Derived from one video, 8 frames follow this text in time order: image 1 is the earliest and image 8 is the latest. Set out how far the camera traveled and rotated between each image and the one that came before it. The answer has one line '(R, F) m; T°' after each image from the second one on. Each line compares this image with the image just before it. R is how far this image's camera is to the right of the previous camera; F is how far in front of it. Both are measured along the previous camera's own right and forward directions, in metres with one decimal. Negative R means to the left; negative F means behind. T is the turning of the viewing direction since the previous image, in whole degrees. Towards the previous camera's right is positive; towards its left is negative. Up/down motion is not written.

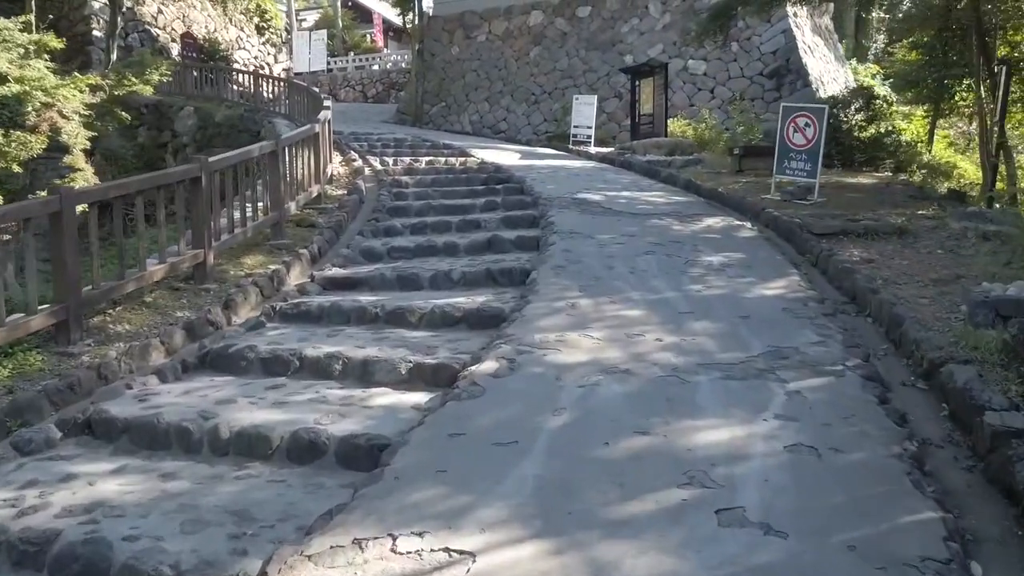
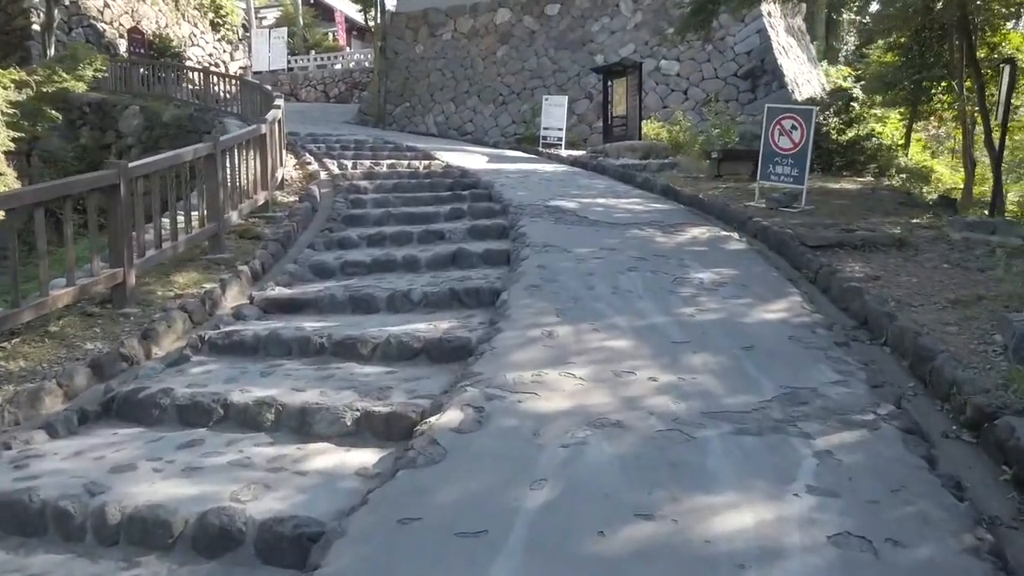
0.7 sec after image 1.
(0.0, +0.7) m; +2°
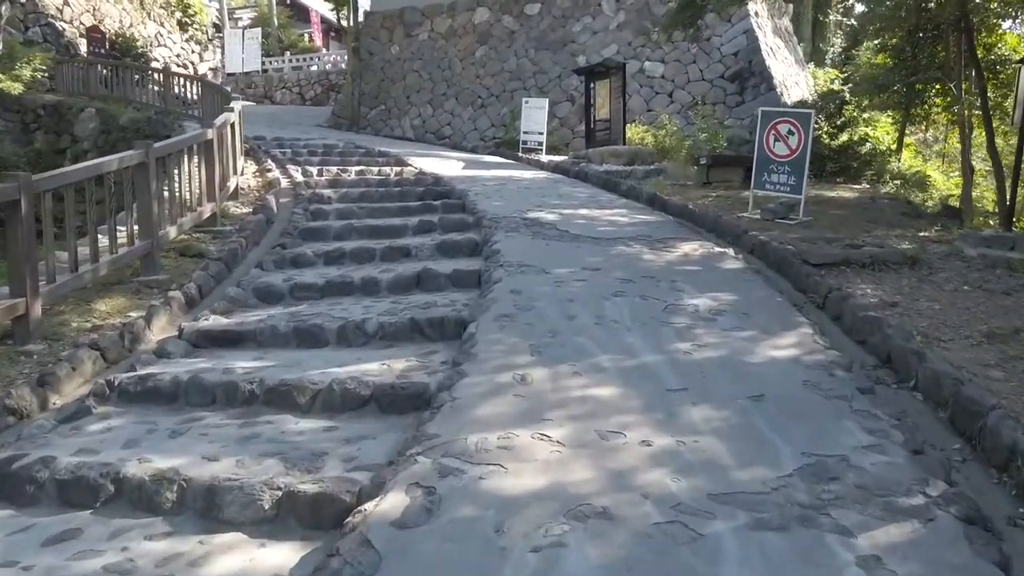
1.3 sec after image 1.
(+0.1, +0.7) m; +1°
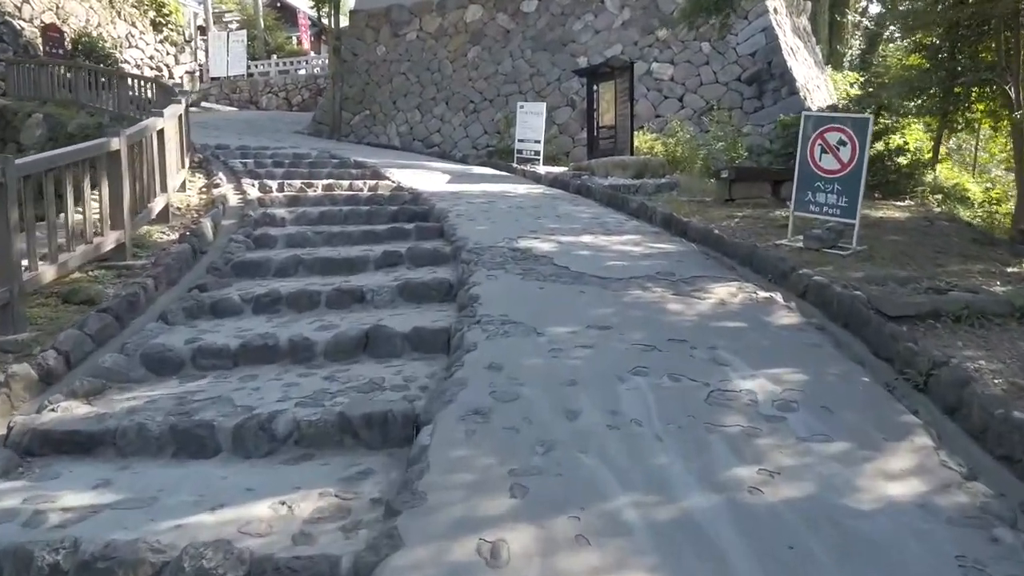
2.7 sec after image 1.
(+0.1, +1.5) m; 0°
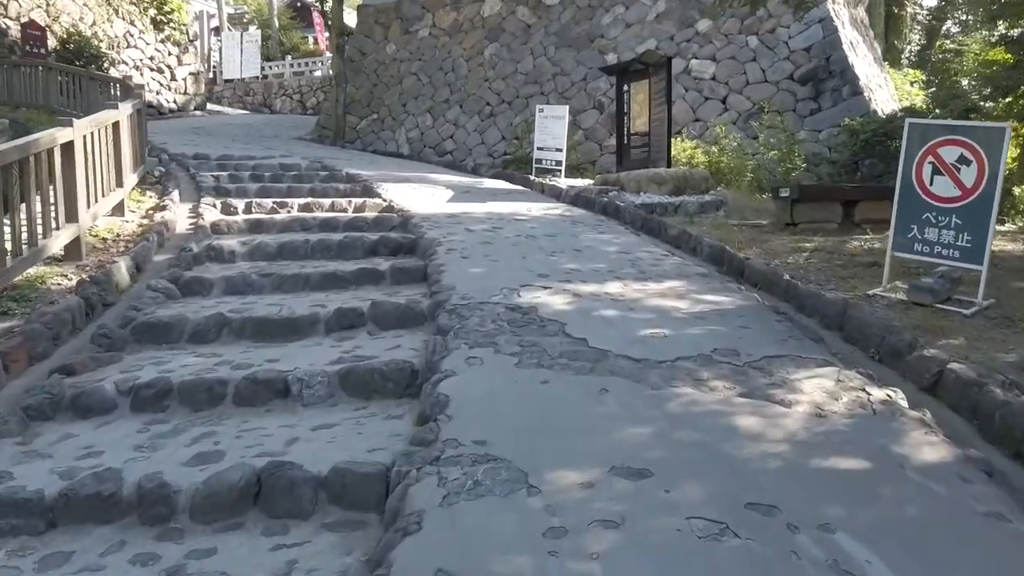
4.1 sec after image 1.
(+0.2, +1.6) m; -2°
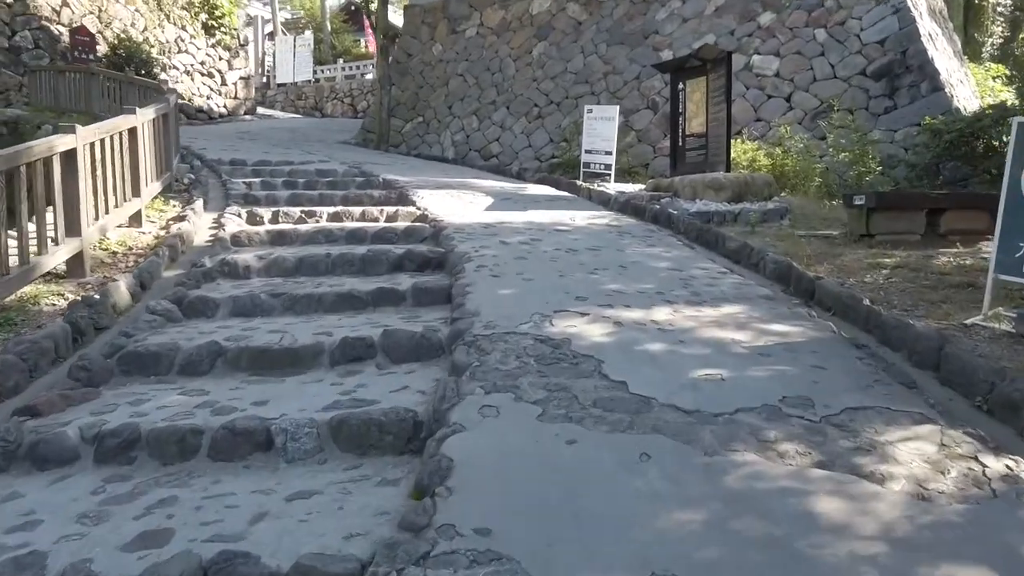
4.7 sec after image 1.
(+0.1, +0.6) m; -4°
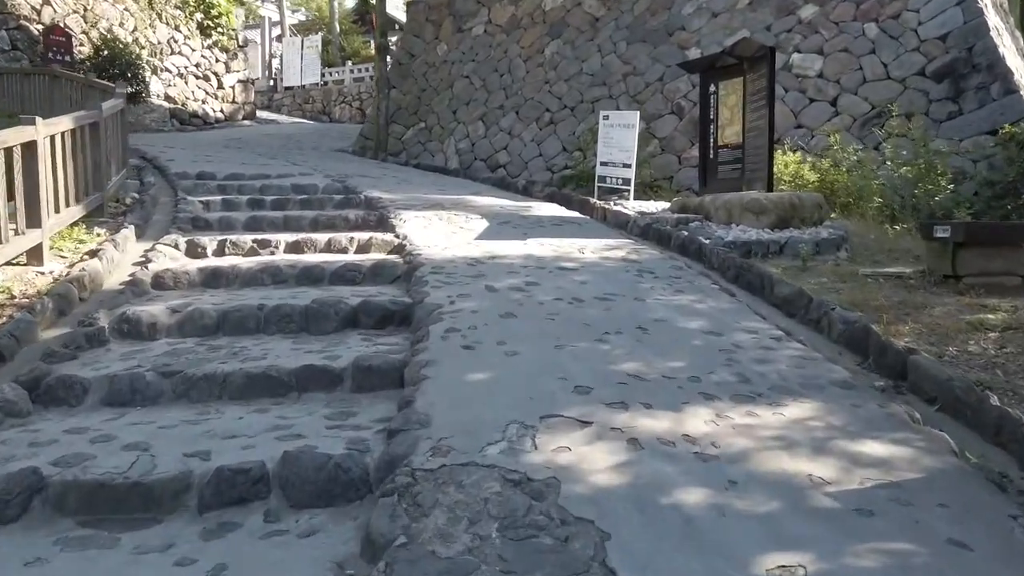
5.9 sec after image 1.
(+0.2, +1.3) m; -2°
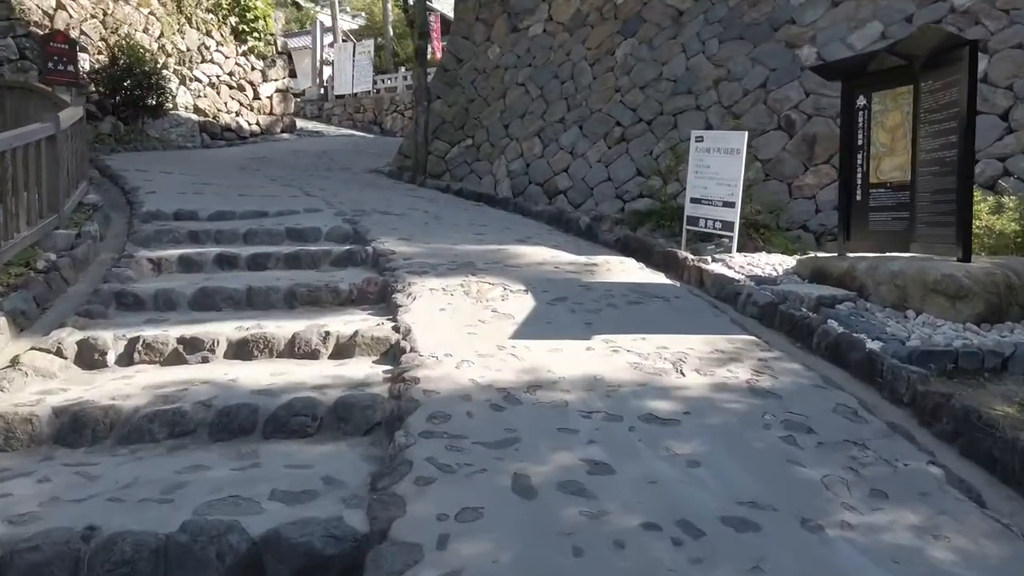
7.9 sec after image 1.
(0.0, +2.2) m; -5°
